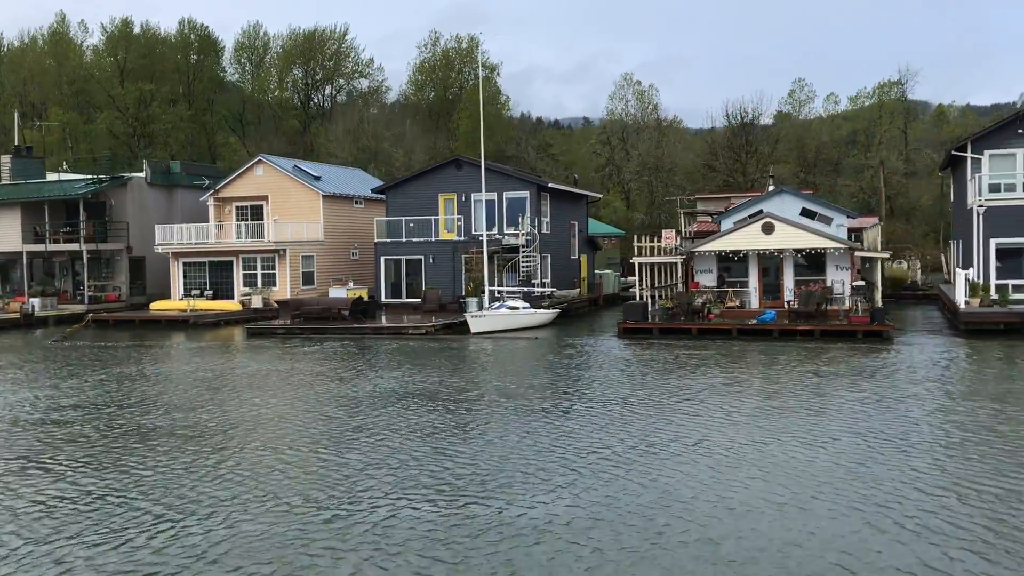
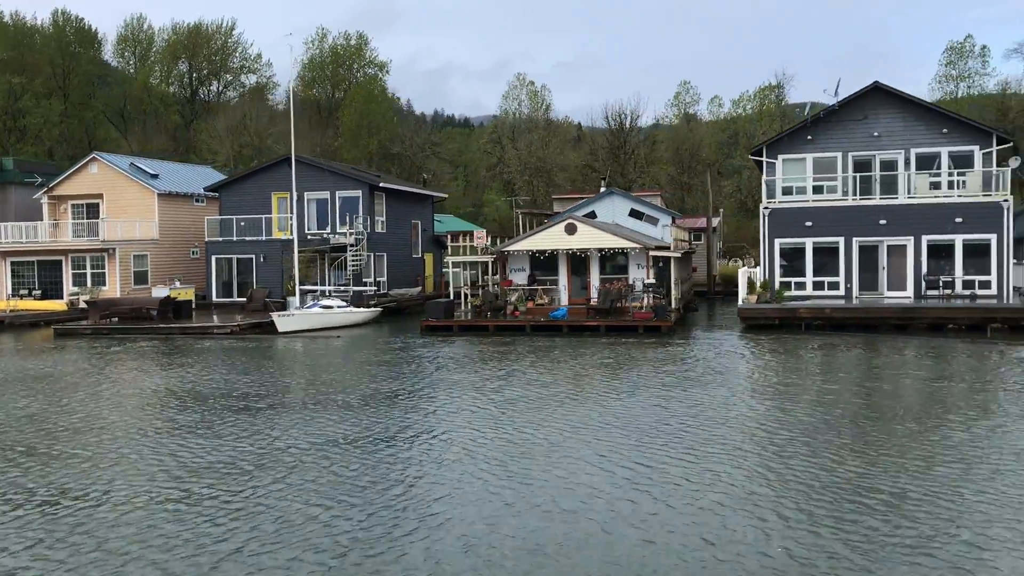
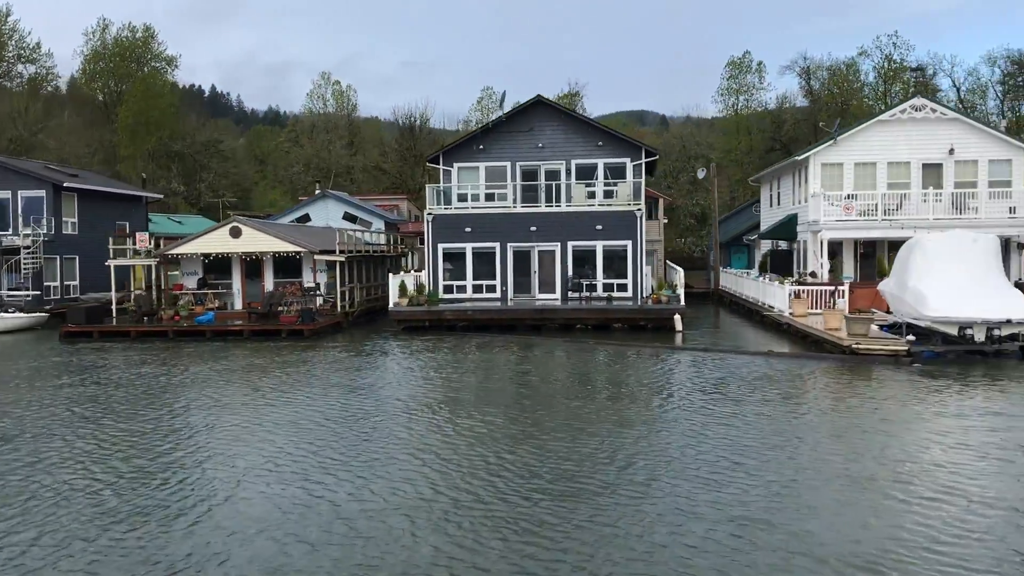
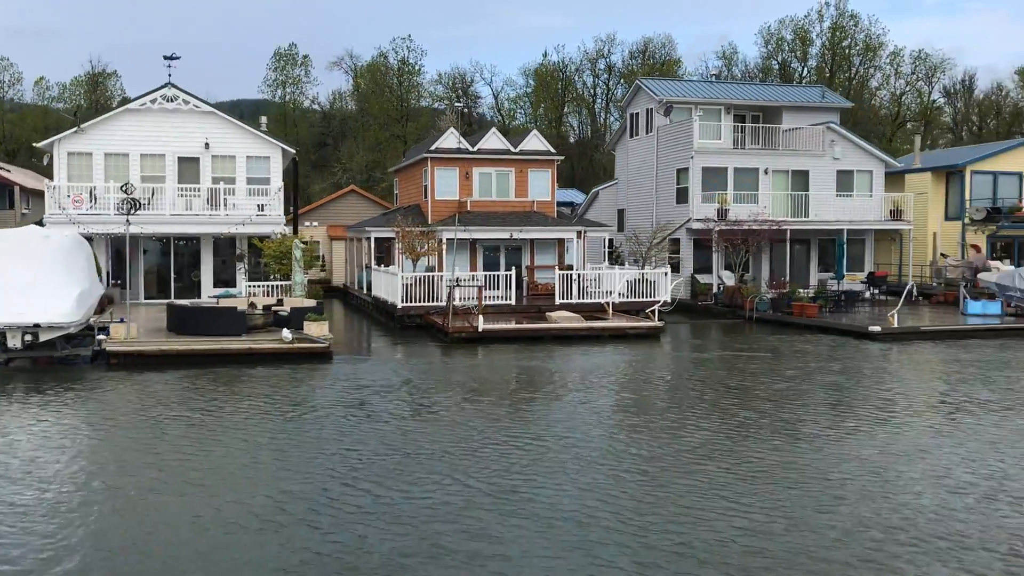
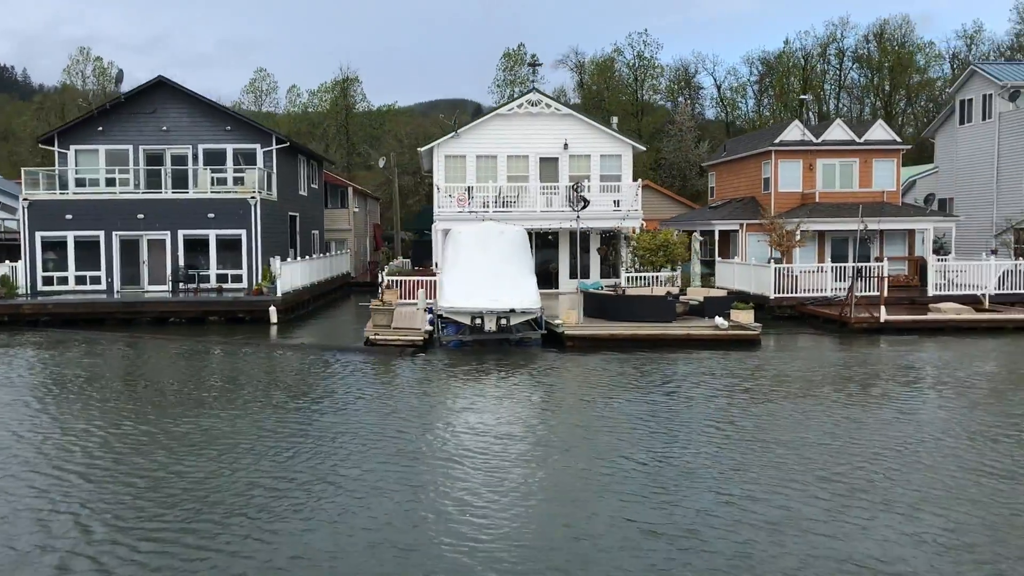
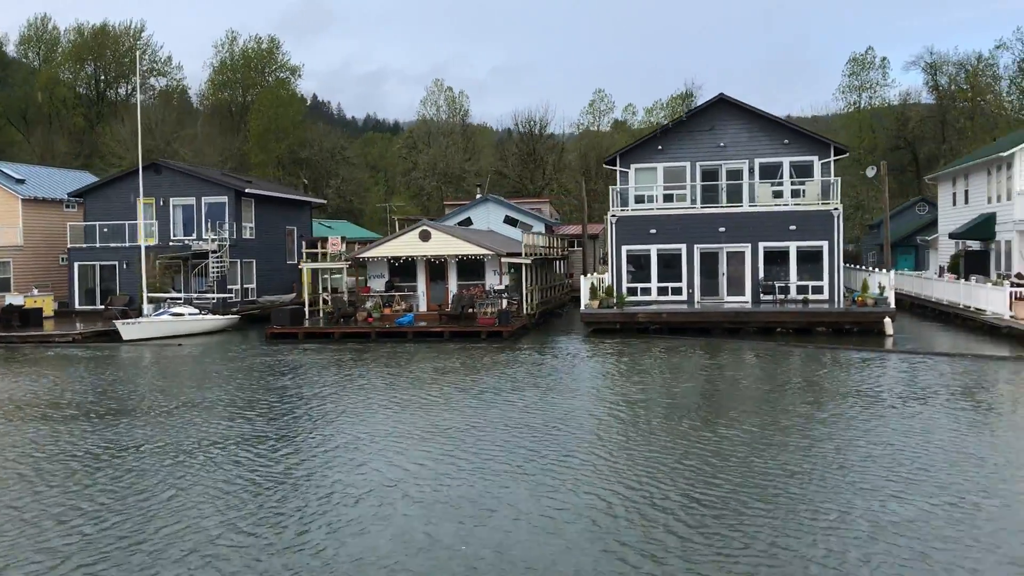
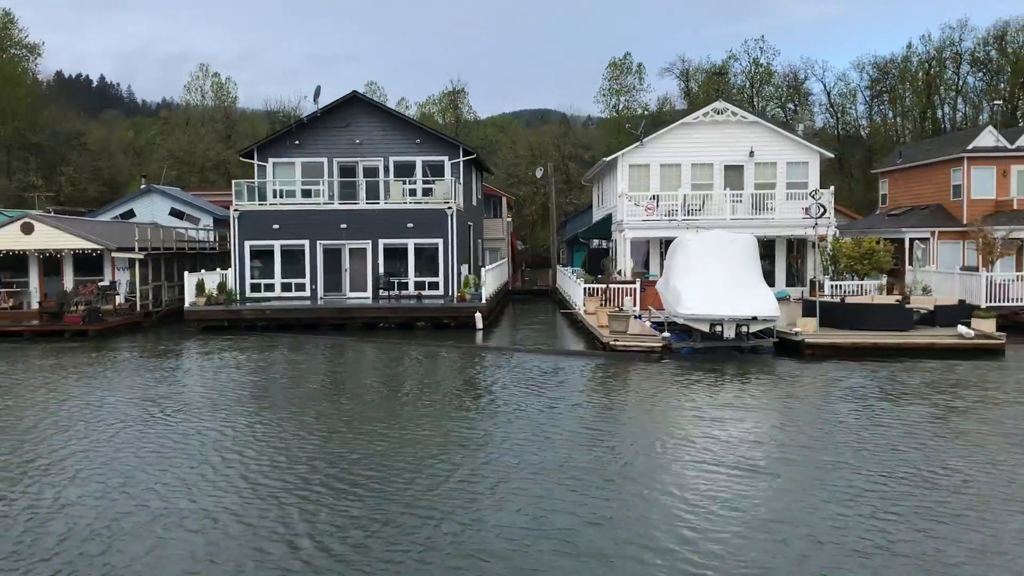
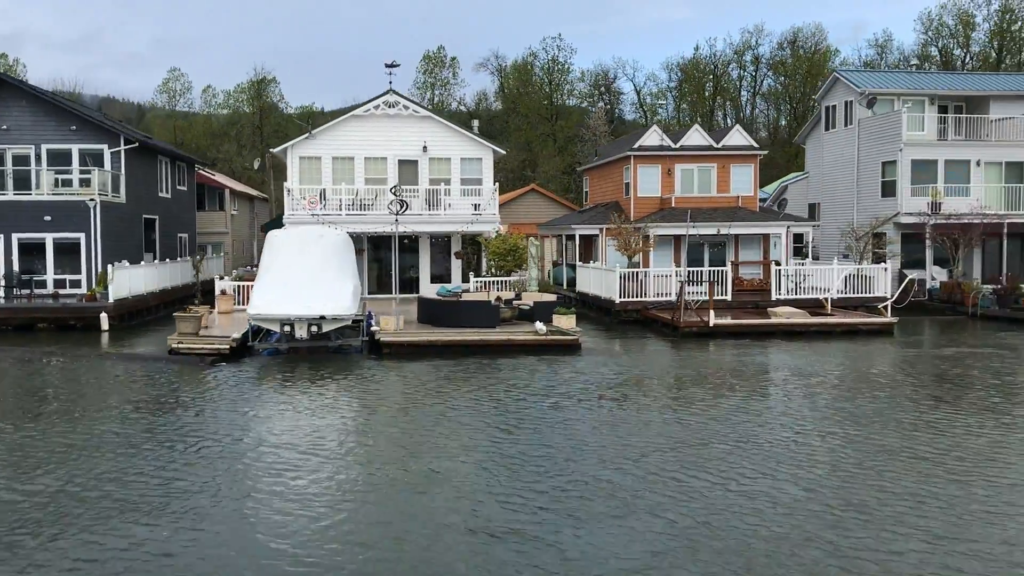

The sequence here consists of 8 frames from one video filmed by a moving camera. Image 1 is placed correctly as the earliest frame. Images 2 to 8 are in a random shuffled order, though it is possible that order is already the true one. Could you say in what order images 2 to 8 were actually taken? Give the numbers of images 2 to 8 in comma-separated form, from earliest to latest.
2, 6, 3, 7, 5, 8, 4
